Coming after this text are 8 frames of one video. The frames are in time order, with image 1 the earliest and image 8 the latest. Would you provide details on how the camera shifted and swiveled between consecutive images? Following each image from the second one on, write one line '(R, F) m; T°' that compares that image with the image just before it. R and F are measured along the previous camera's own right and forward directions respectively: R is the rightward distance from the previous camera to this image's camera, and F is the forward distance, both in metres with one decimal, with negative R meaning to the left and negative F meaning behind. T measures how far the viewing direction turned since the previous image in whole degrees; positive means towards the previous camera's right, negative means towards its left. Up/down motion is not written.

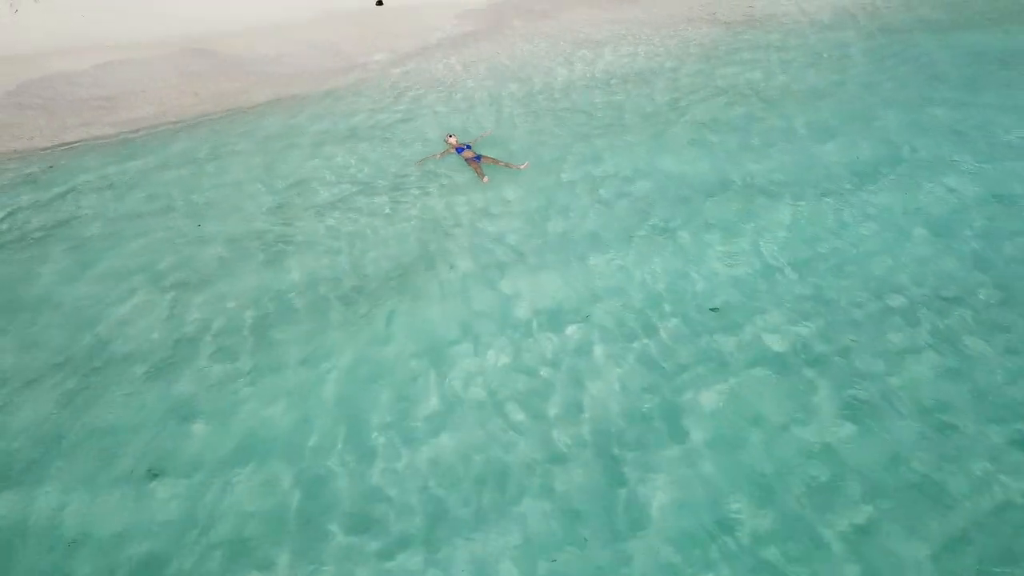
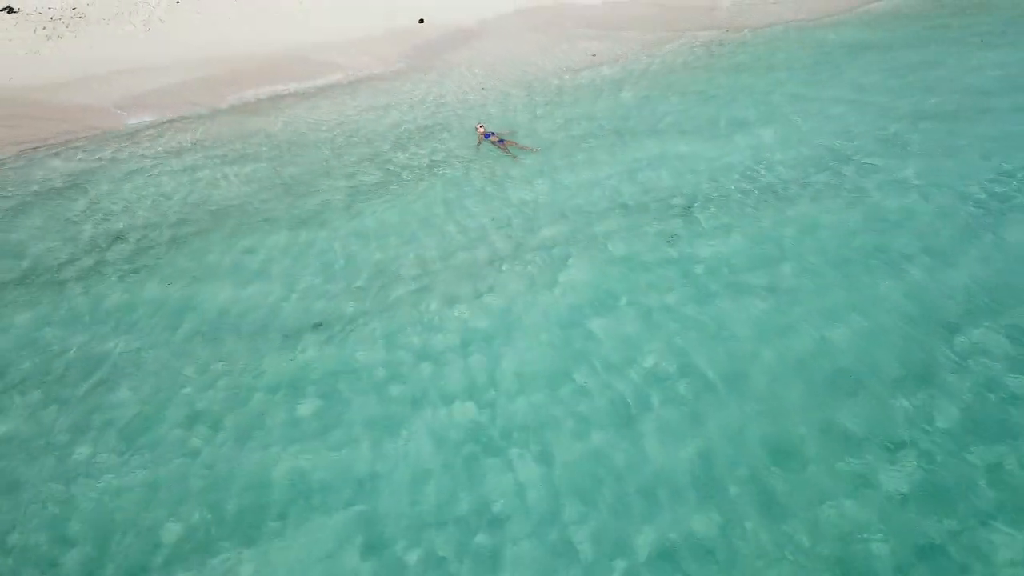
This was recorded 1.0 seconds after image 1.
(+0.7, -2.3) m; -4°
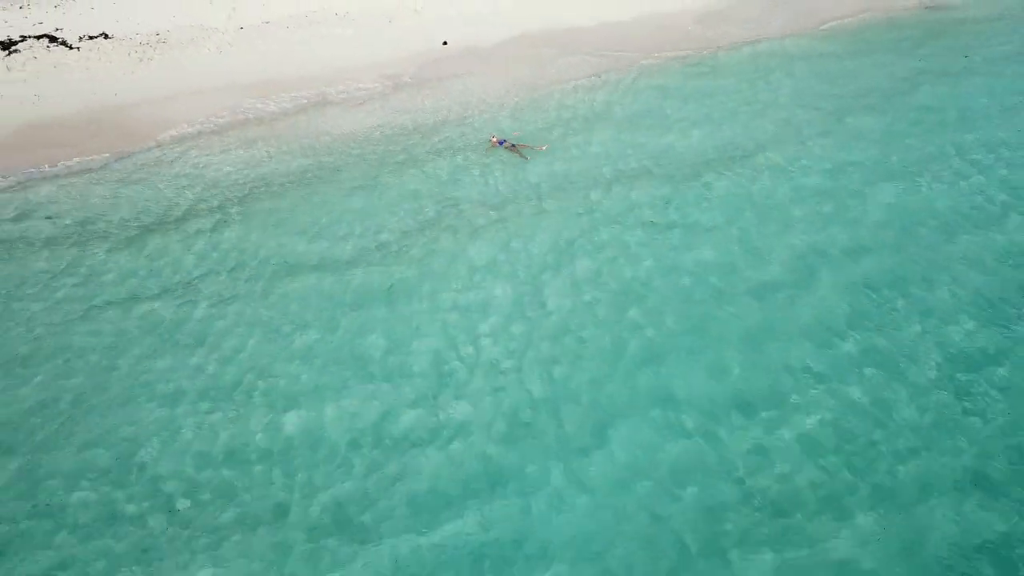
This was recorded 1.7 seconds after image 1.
(+0.5, -2.0) m; -3°
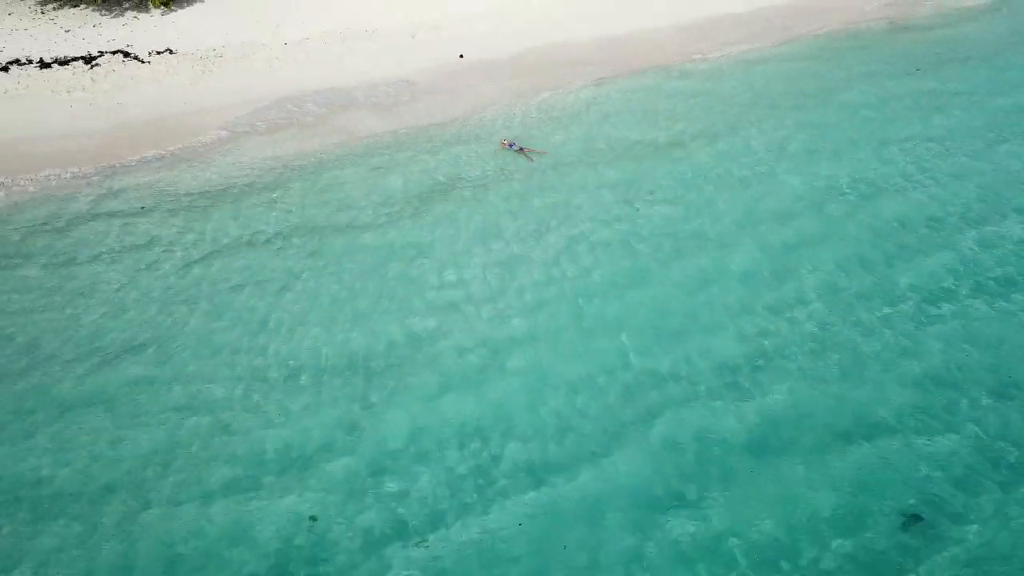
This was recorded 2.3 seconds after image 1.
(+0.4, -2.0) m; -2°
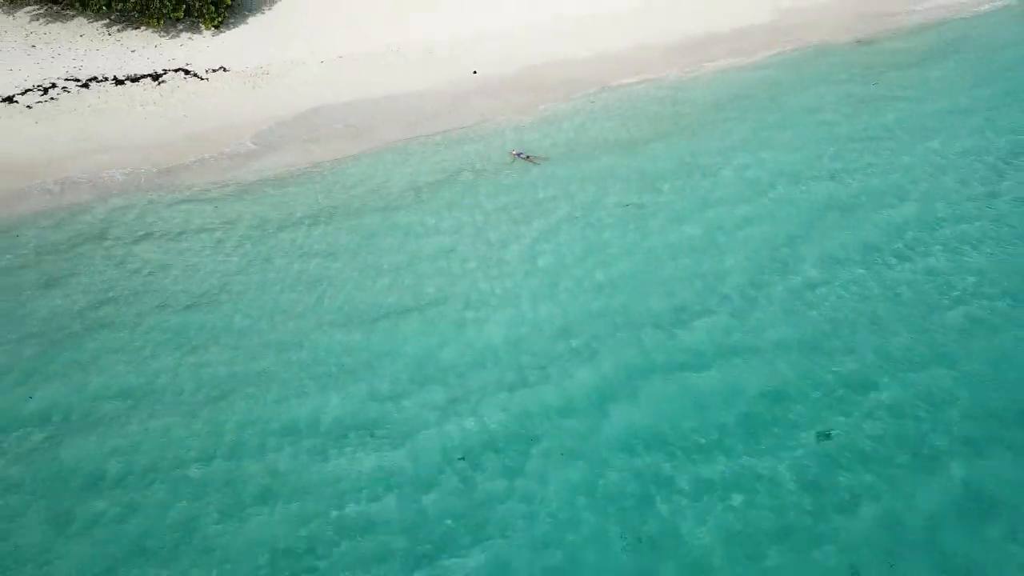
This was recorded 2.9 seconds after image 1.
(+0.5, -2.5) m; -2°
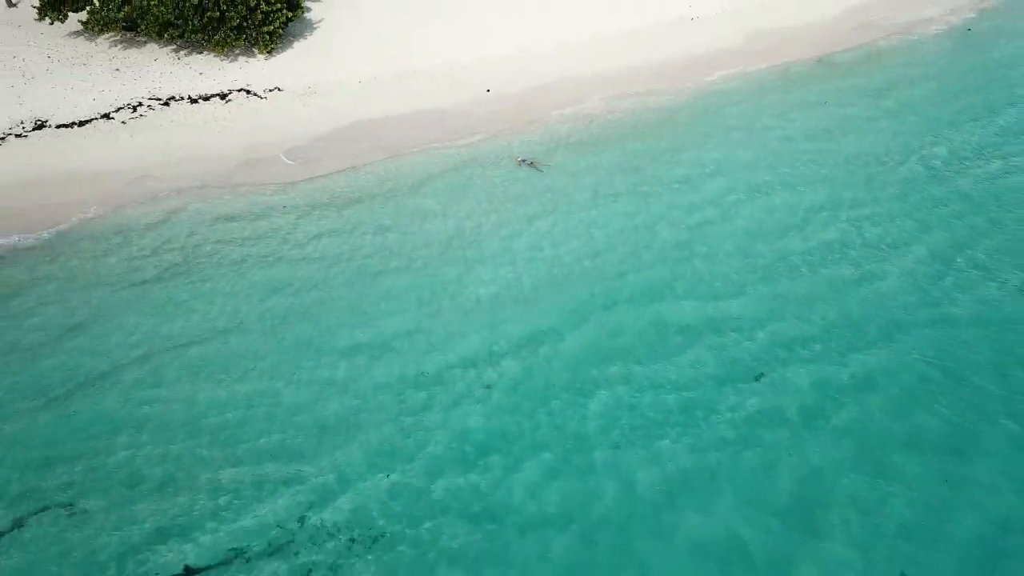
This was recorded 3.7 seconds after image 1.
(+0.8, -3.7) m; -2°
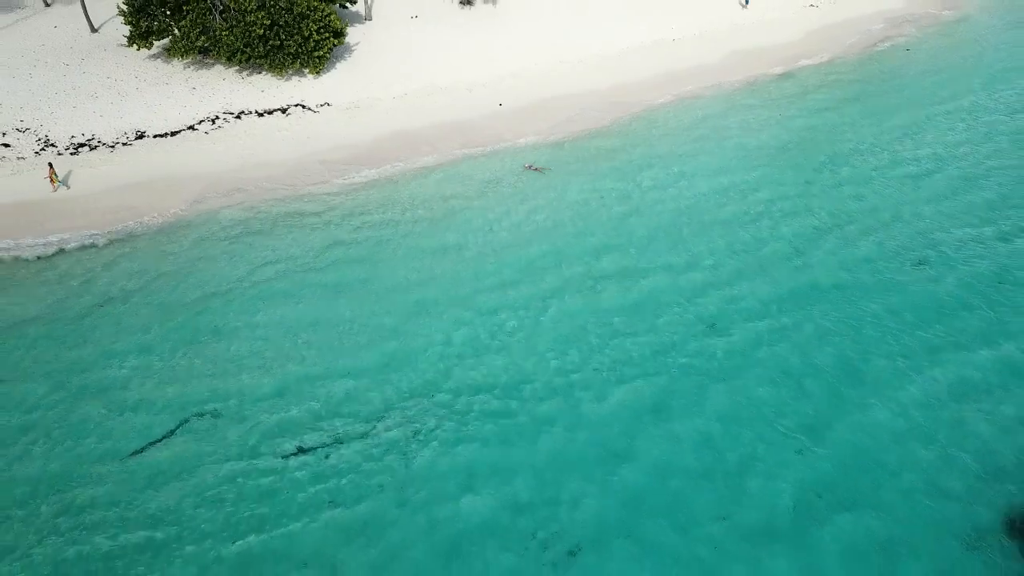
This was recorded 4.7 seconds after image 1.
(+1.2, -5.1) m; -3°
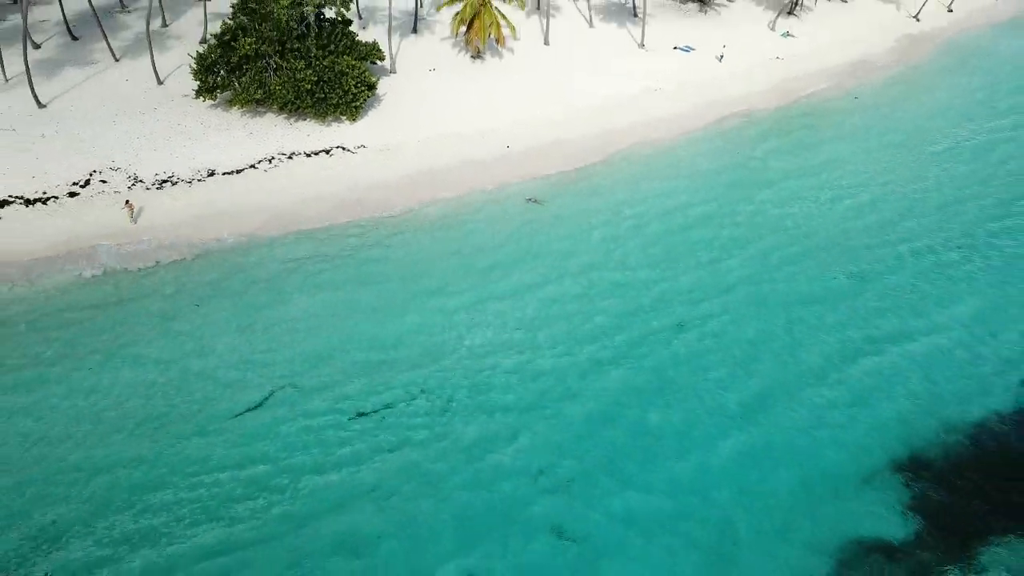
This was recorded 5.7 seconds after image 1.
(+1.2, -5.5) m; -2°
